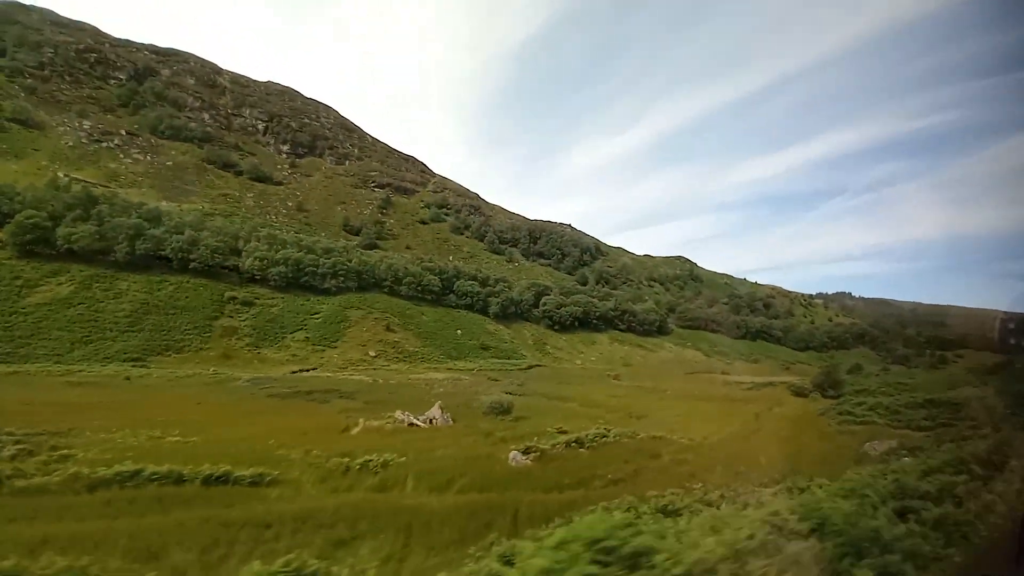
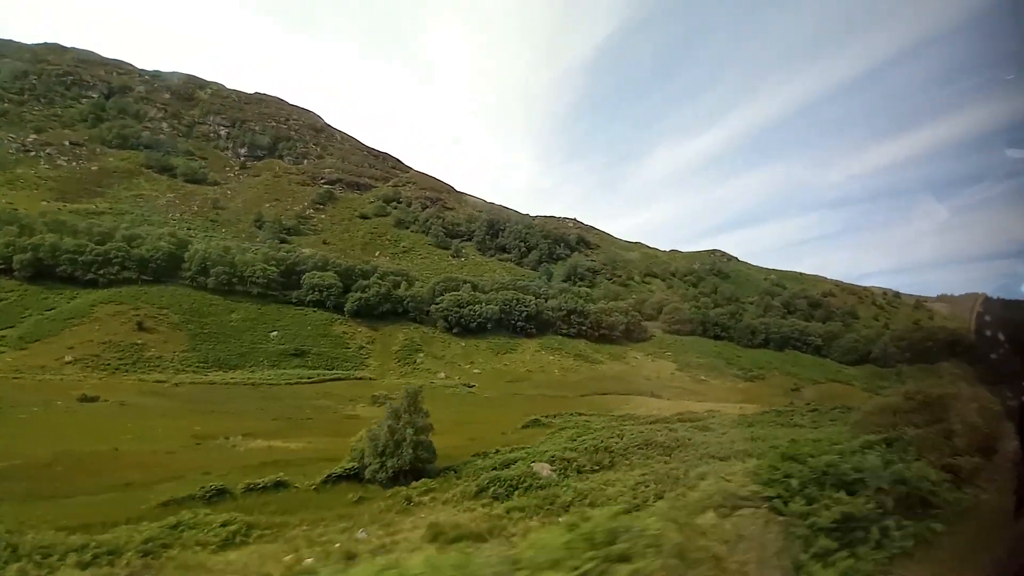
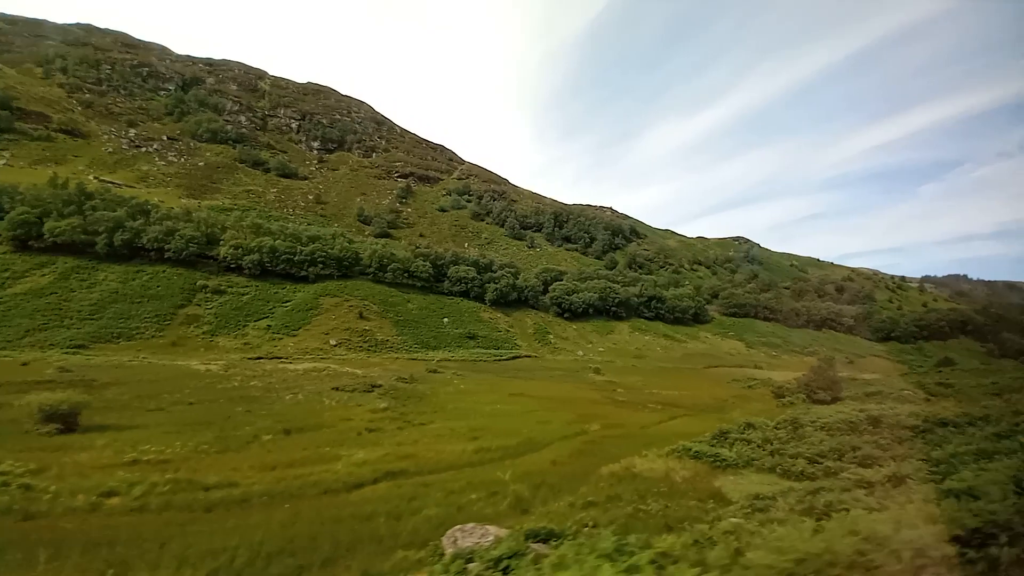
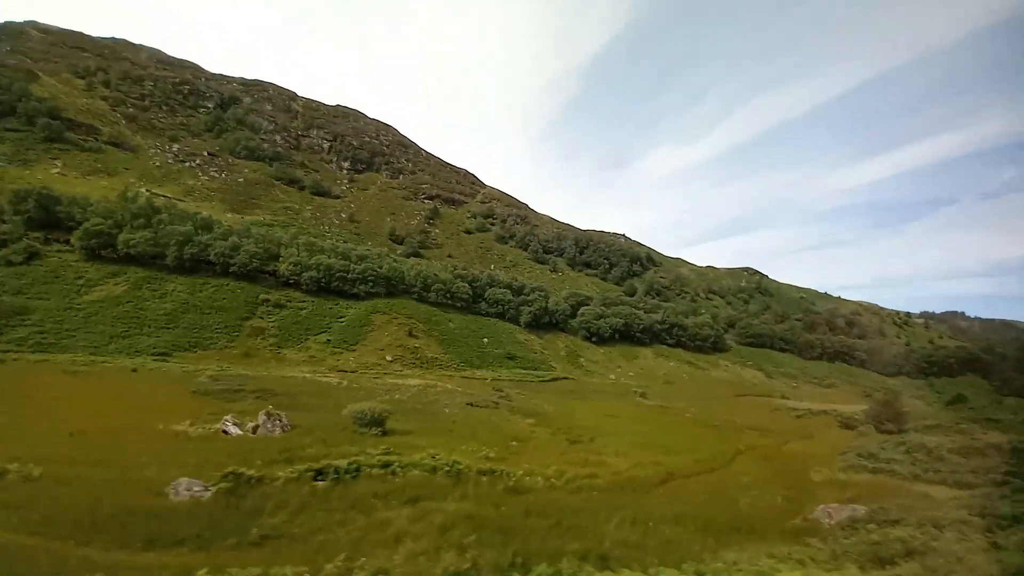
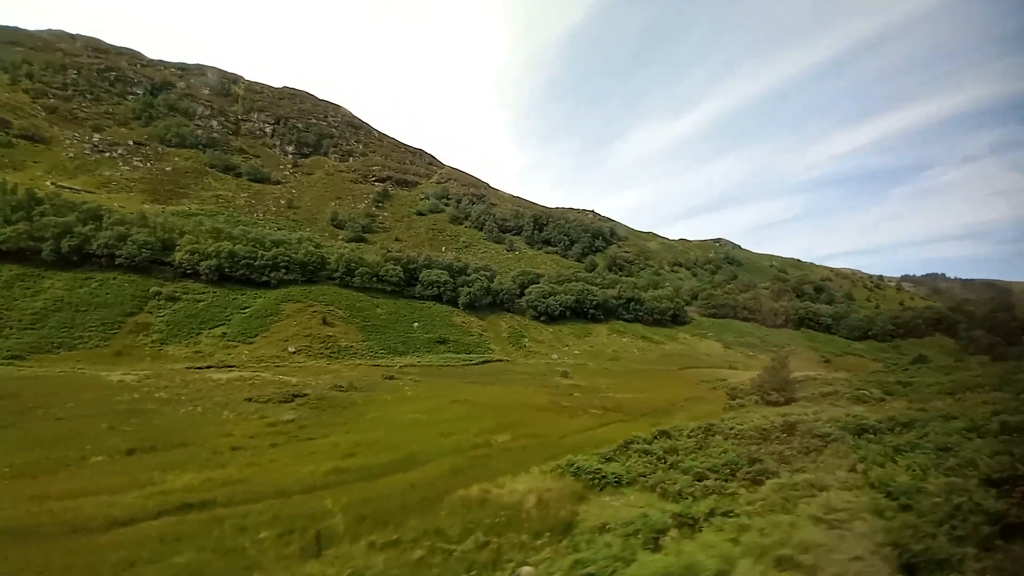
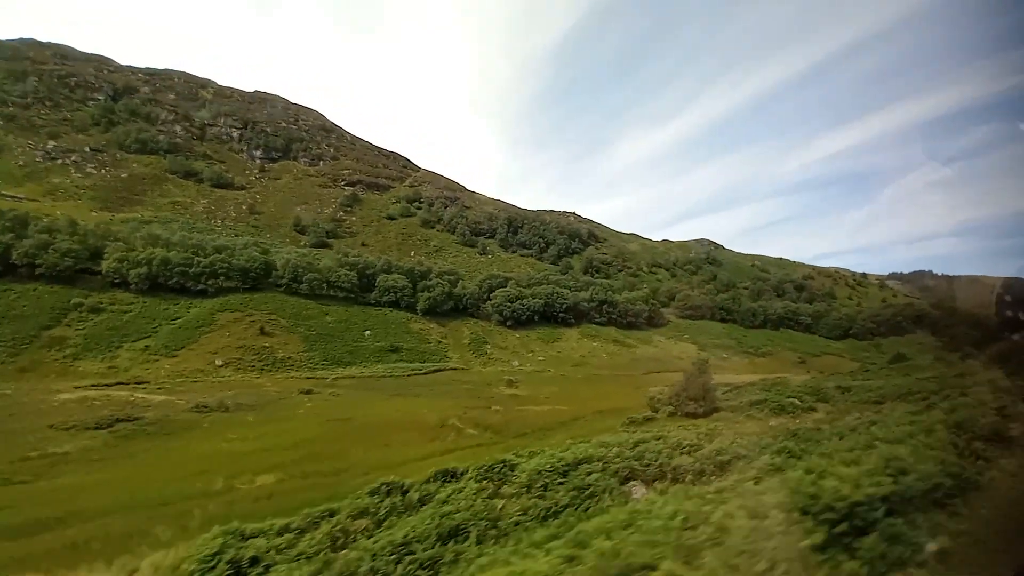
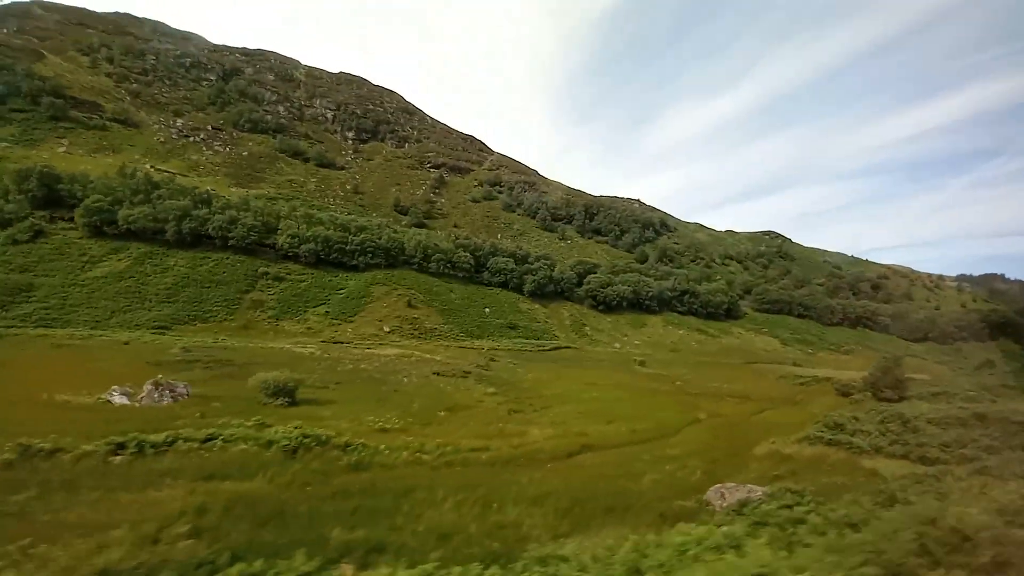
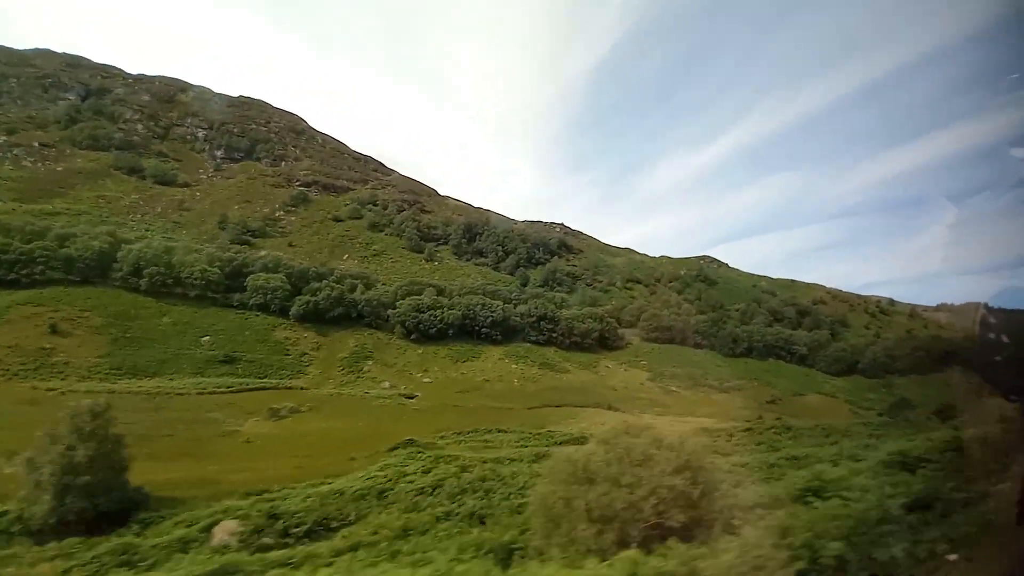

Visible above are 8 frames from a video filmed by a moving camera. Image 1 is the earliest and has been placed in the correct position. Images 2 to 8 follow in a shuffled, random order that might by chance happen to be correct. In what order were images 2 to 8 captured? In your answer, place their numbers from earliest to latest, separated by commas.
4, 7, 3, 5, 6, 2, 8
